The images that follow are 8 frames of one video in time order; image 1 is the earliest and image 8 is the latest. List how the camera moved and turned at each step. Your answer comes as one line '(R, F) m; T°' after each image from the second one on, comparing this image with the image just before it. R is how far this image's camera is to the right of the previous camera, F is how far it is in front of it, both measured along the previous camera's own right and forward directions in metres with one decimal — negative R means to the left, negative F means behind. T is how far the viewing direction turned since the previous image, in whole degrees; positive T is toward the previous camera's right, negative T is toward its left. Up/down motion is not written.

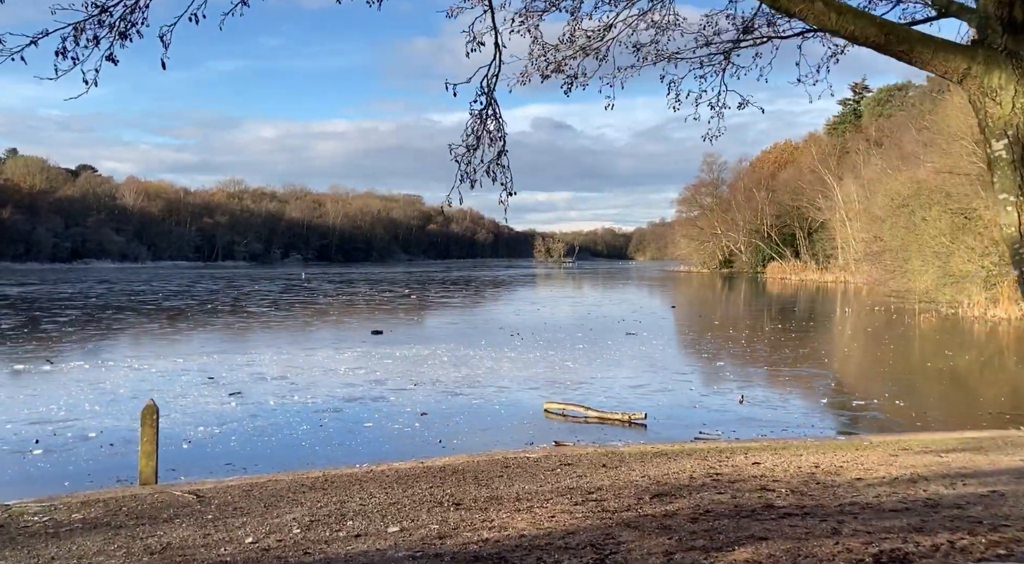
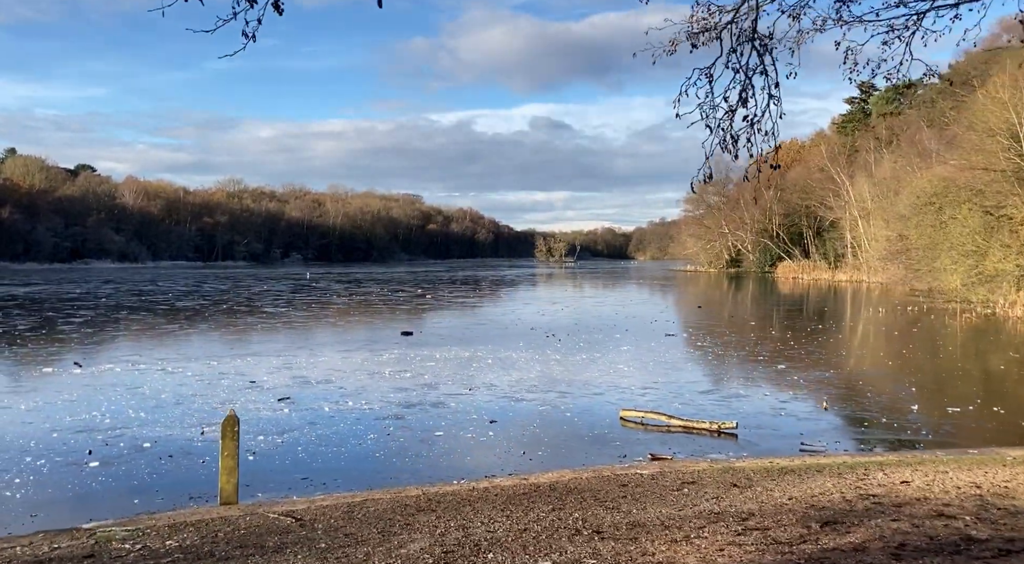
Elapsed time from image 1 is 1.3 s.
(-0.9, +0.7) m; 0°
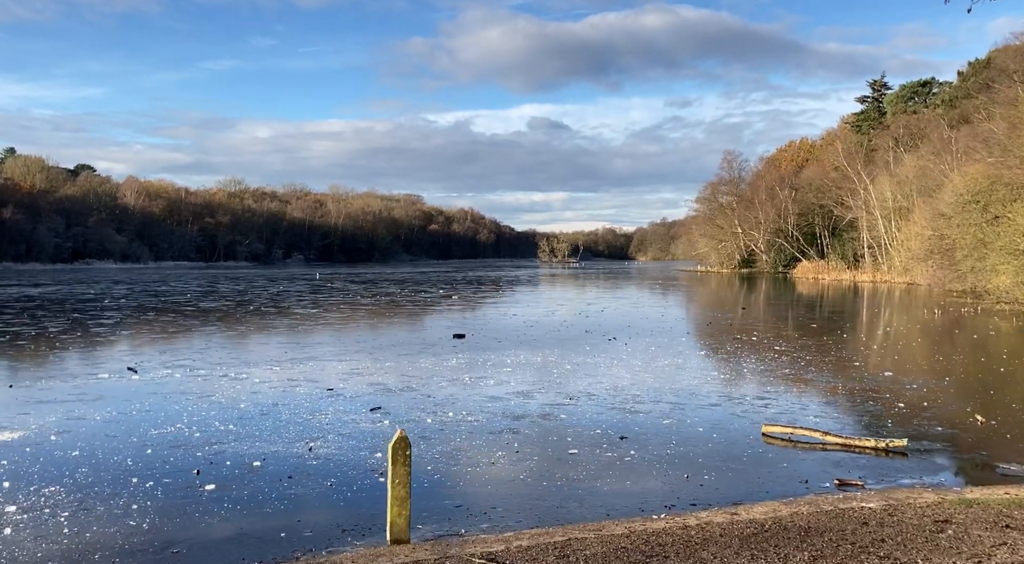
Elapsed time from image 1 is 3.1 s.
(-1.6, +1.0) m; -1°
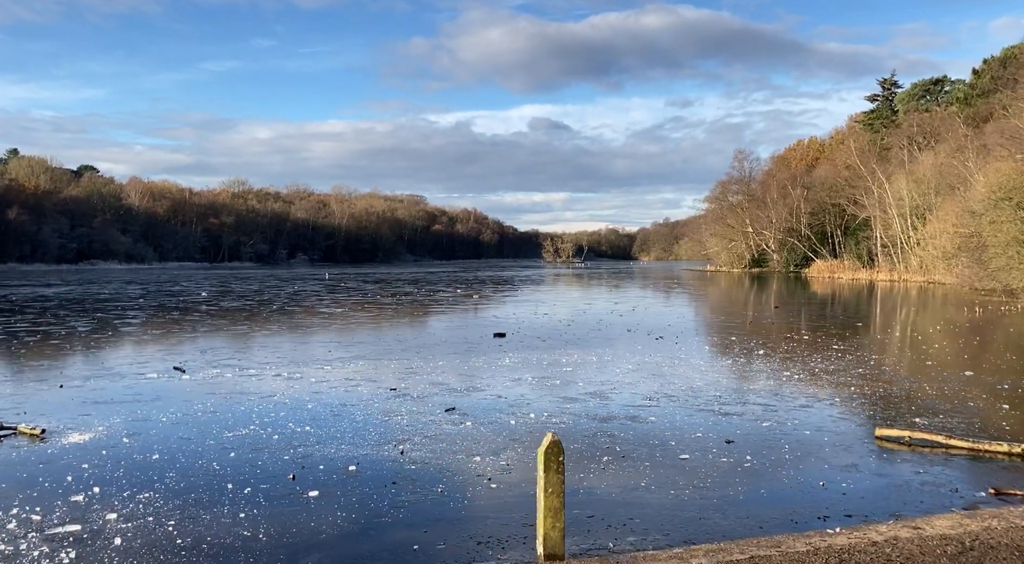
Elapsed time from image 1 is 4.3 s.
(-1.1, +0.6) m; -1°
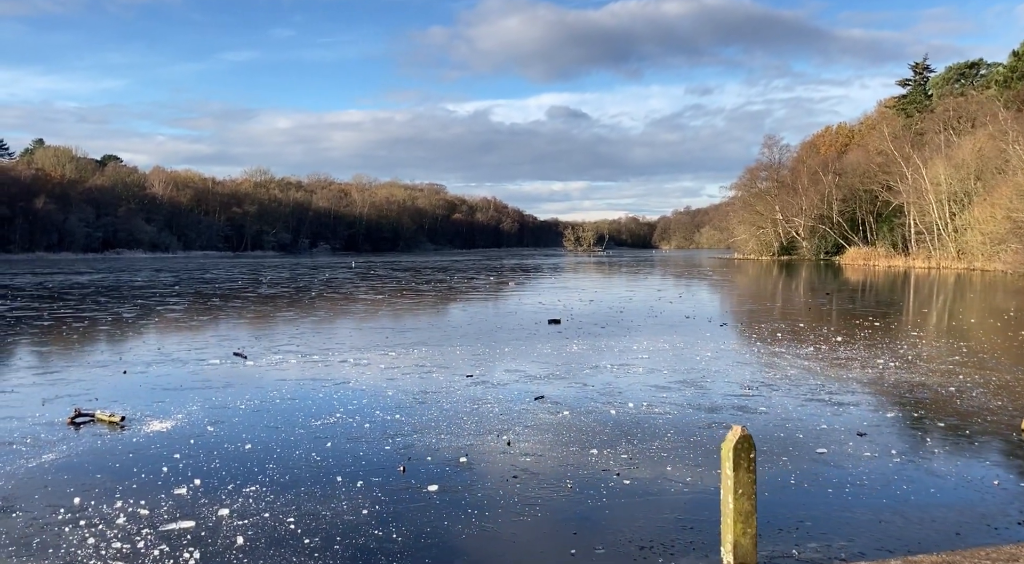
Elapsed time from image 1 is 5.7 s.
(-1.0, +0.7) m; -2°
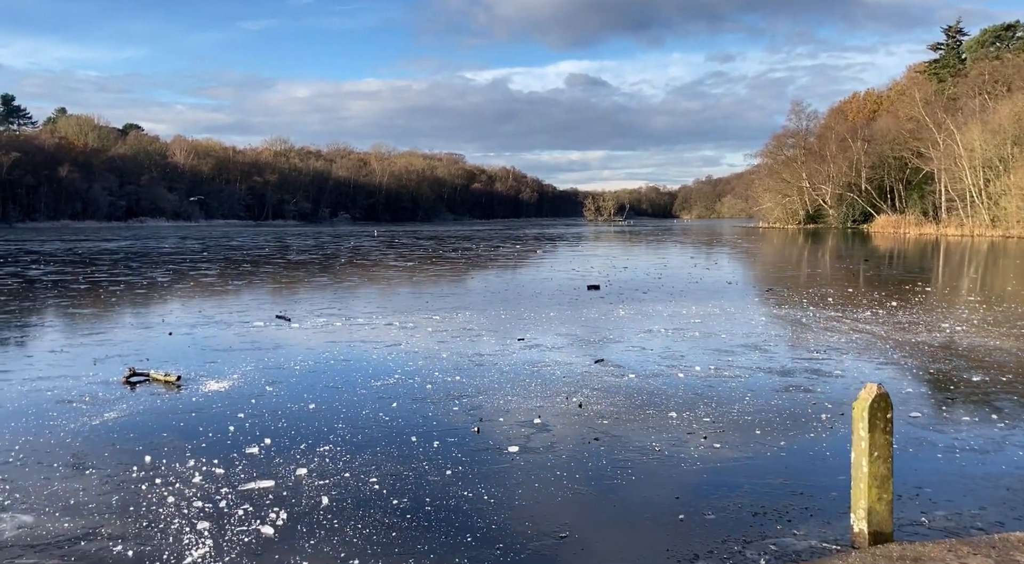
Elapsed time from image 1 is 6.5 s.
(-0.6, +0.4) m; -1°
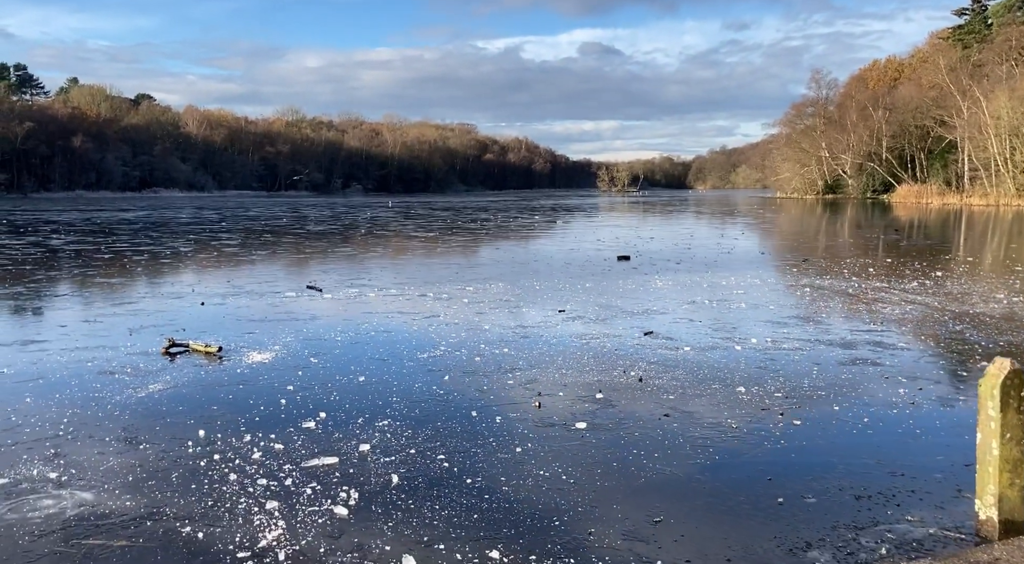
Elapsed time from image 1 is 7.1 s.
(-0.5, +0.4) m; -1°
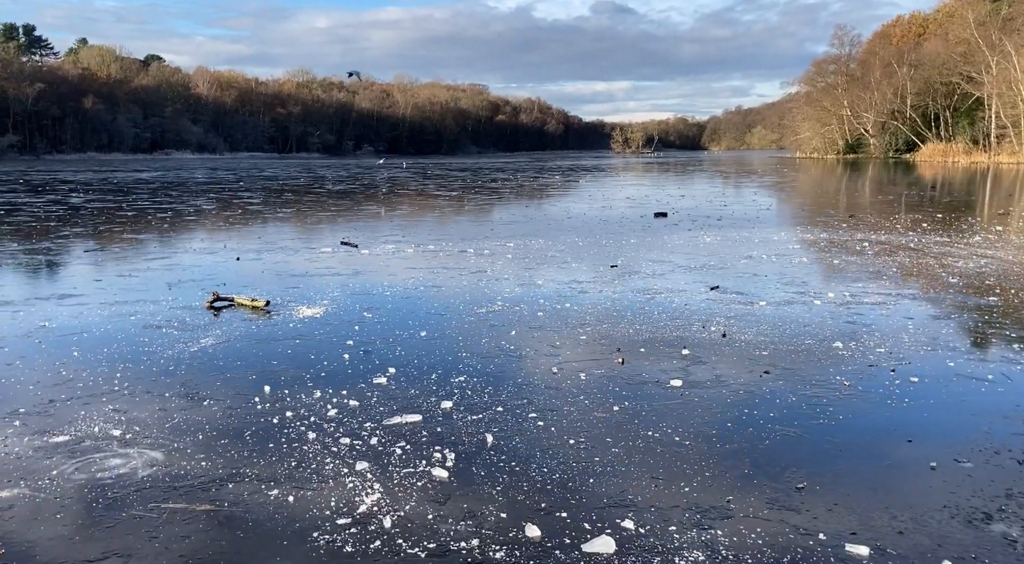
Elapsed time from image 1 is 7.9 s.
(-0.6, +0.7) m; -1°
